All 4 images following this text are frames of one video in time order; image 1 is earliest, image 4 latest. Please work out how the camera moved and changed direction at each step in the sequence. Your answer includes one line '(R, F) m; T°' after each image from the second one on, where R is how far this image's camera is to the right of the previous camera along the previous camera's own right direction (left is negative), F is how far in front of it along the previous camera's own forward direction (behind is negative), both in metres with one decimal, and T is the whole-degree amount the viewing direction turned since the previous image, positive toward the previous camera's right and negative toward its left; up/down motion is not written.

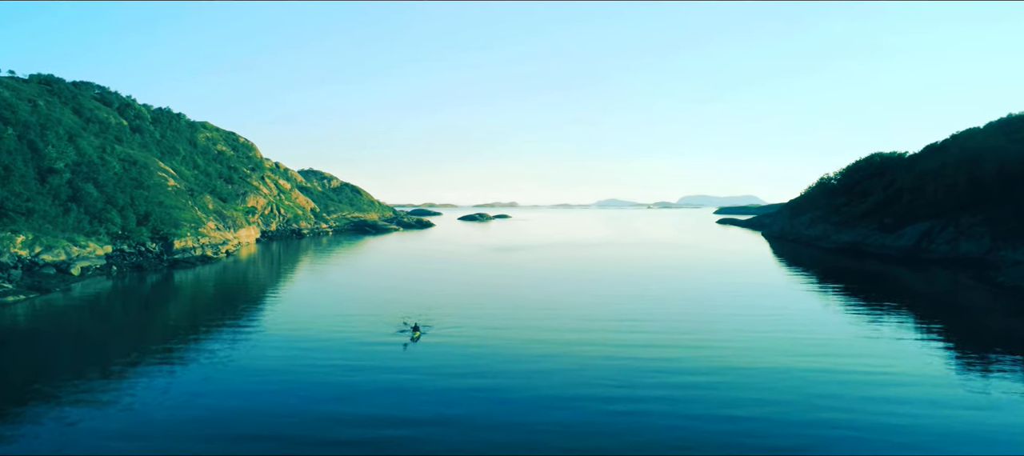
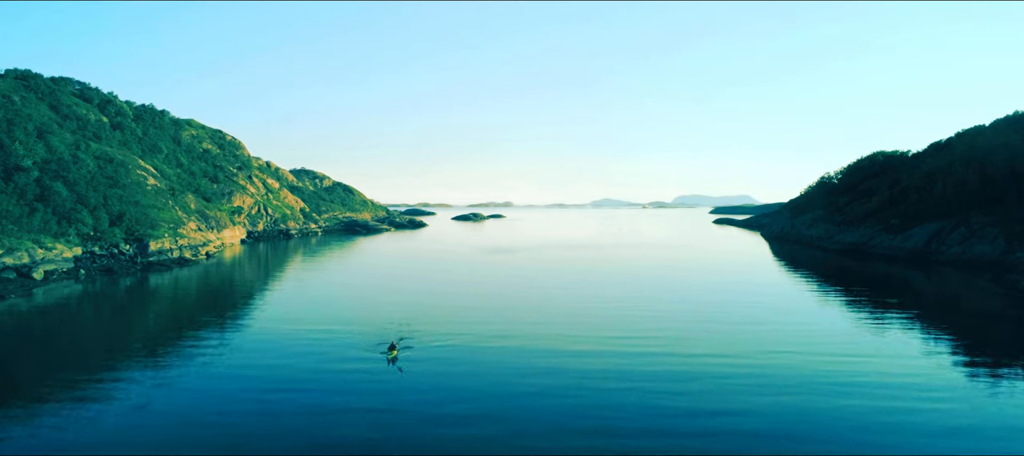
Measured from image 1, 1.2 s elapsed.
(+0.2, +1.6) m; 0°
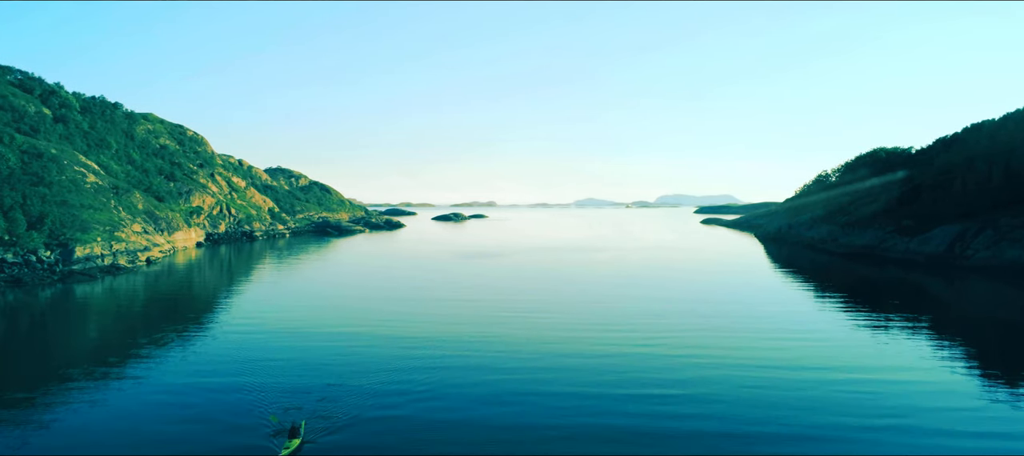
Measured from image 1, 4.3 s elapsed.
(+0.3, +3.8) m; +2°
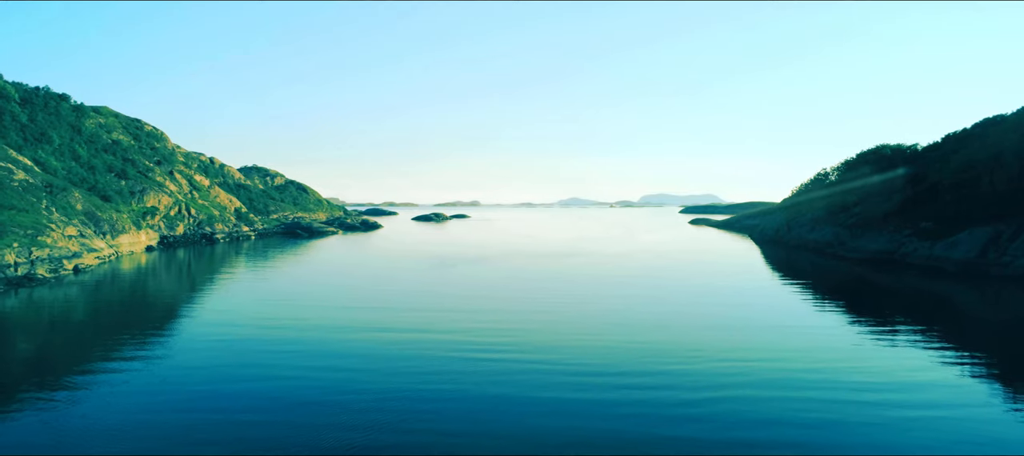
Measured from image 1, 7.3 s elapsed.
(+0.3, +3.8) m; +2°
